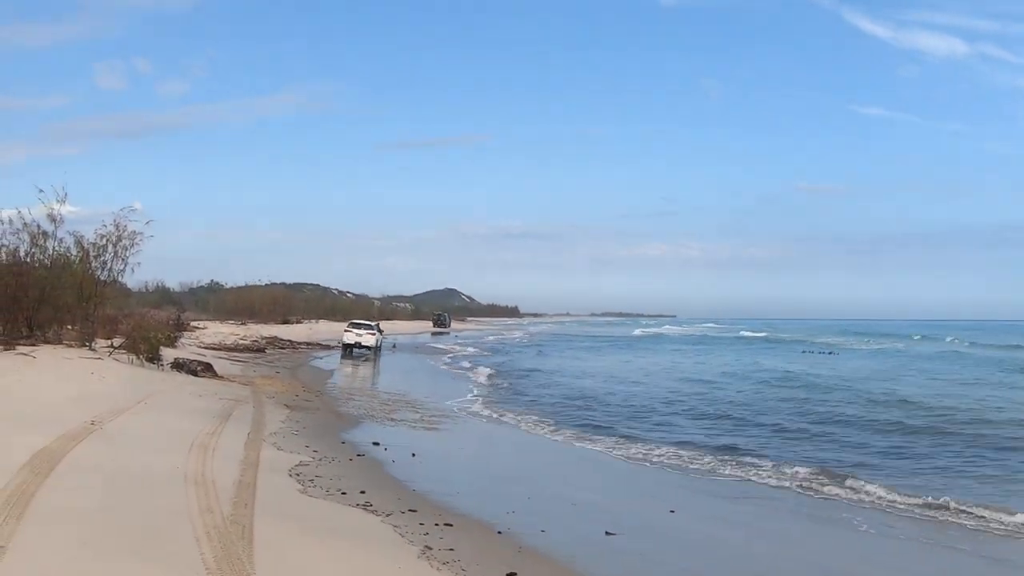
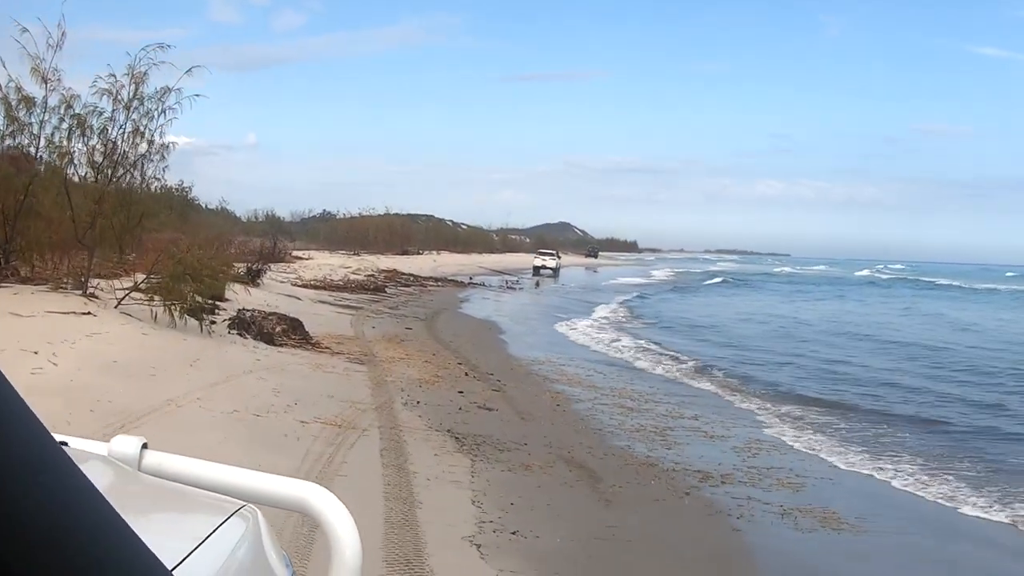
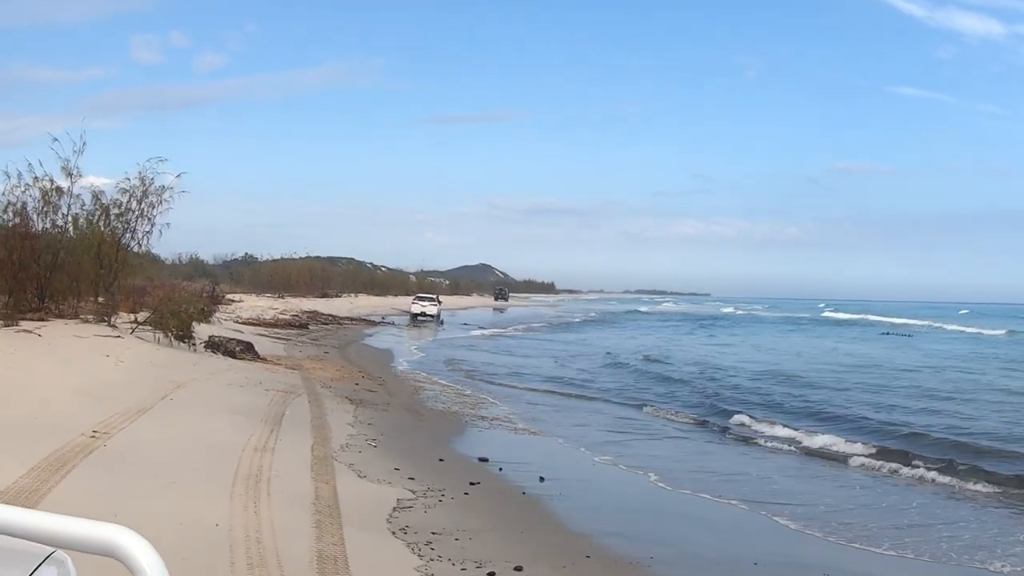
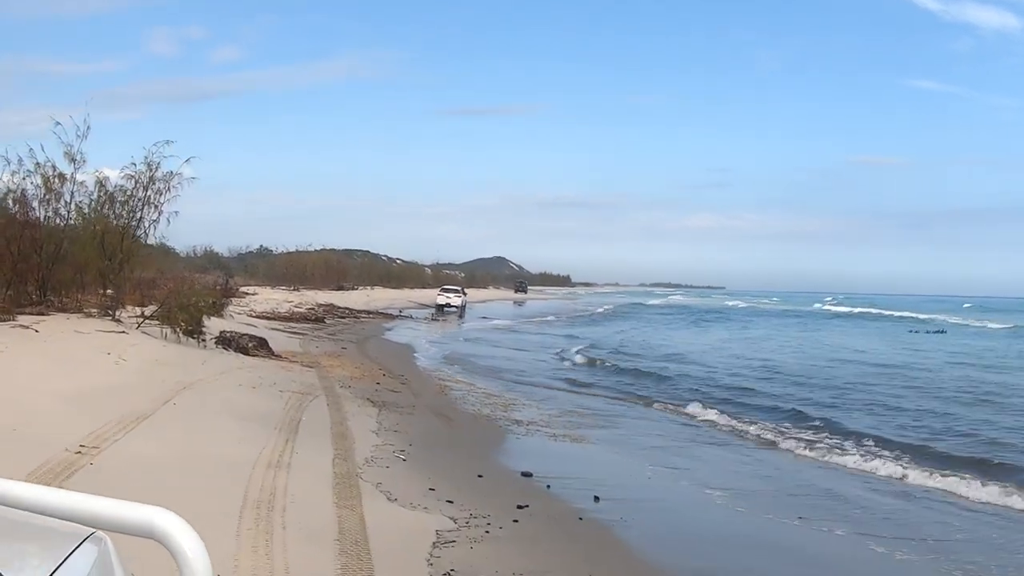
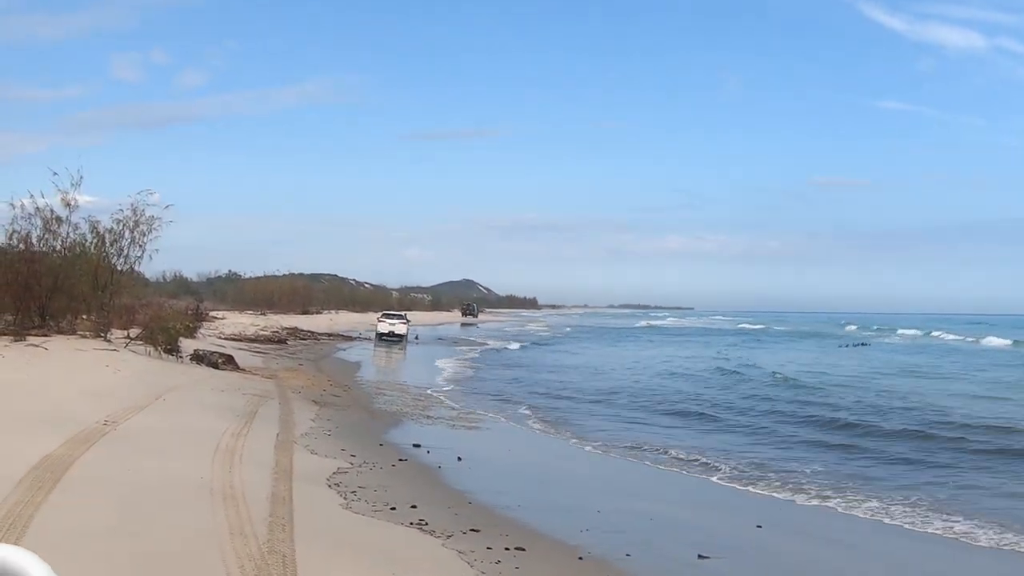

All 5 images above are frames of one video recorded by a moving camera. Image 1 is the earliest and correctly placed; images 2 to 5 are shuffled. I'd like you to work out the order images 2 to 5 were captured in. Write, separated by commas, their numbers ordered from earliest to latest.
5, 3, 4, 2
